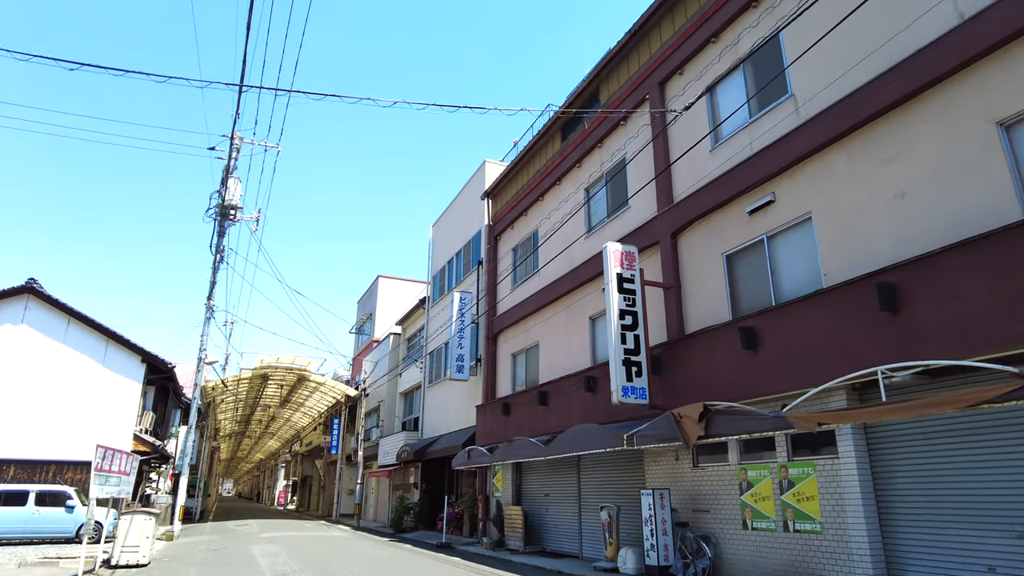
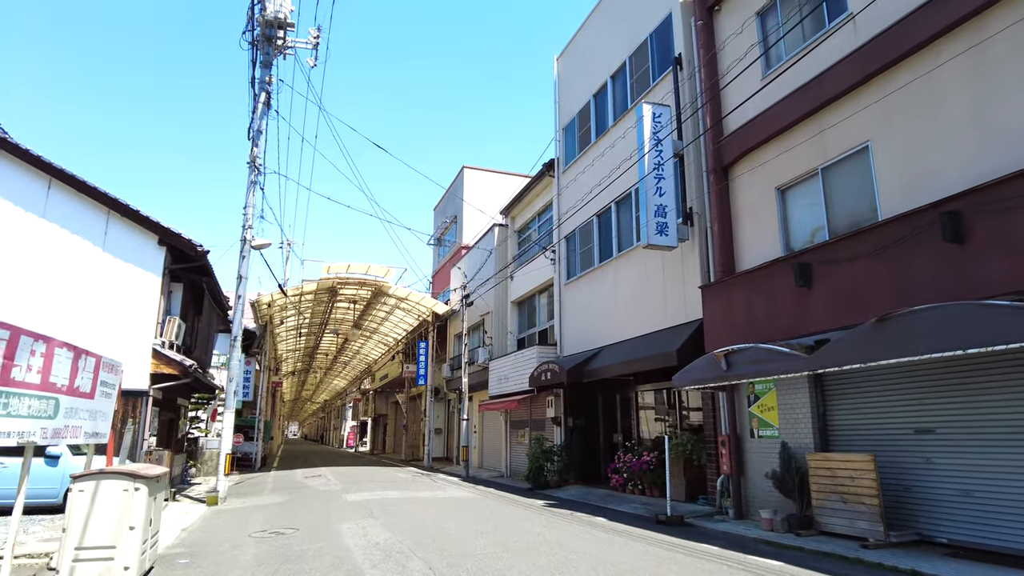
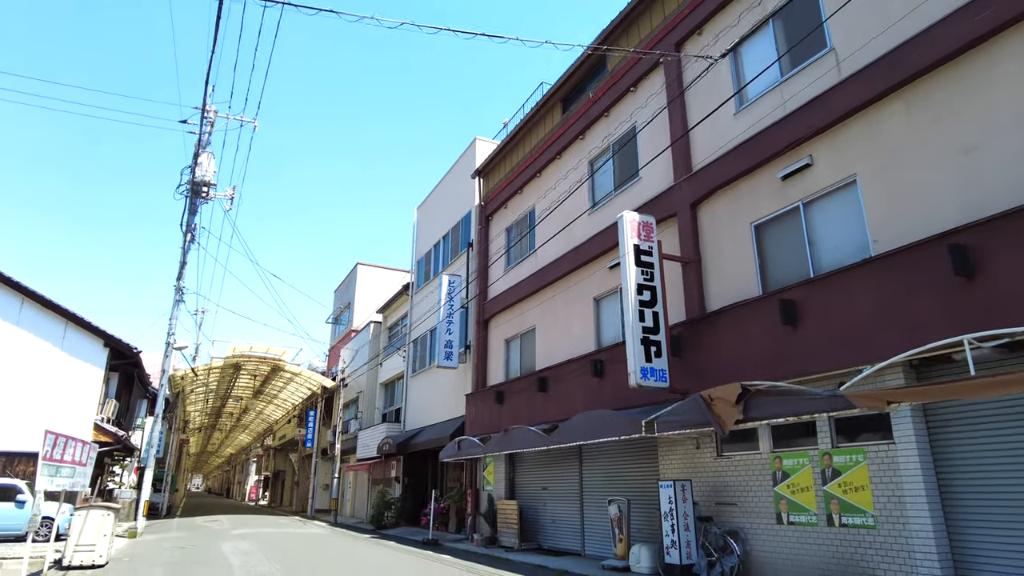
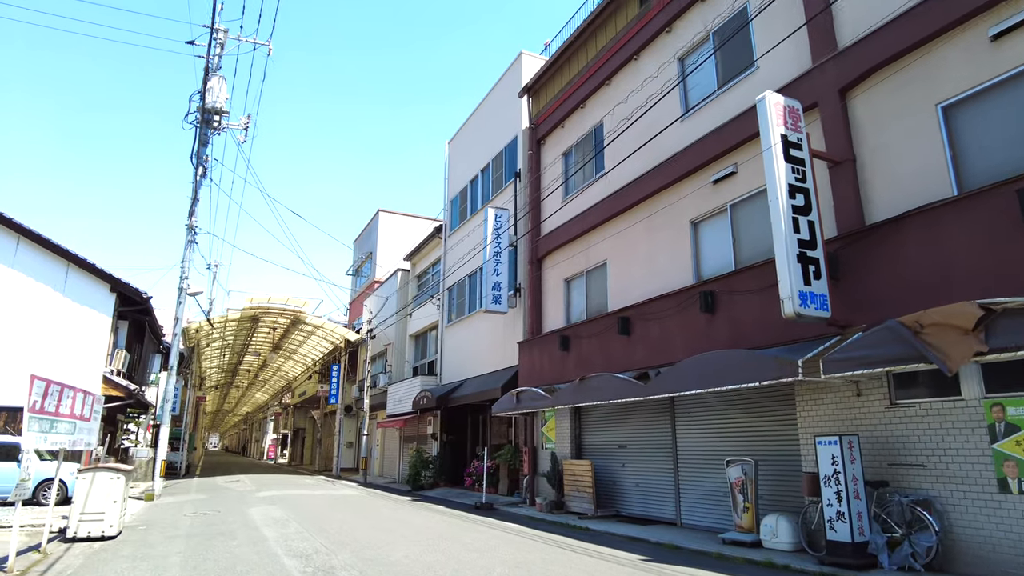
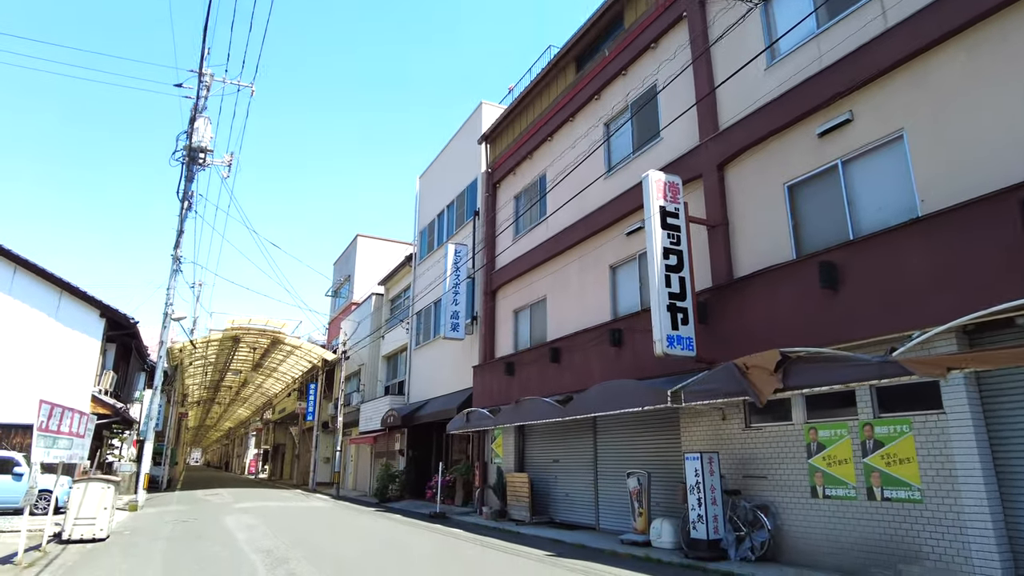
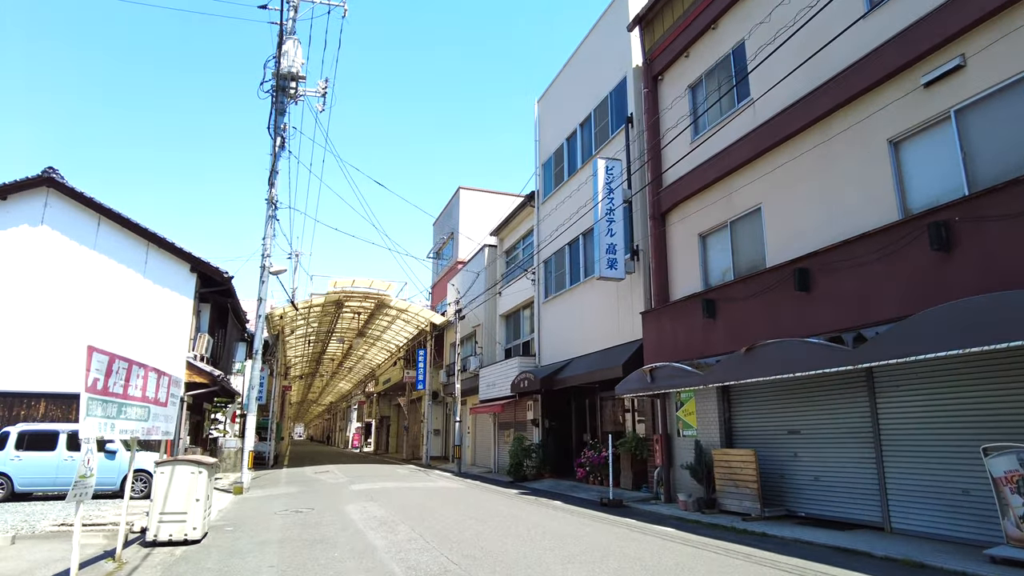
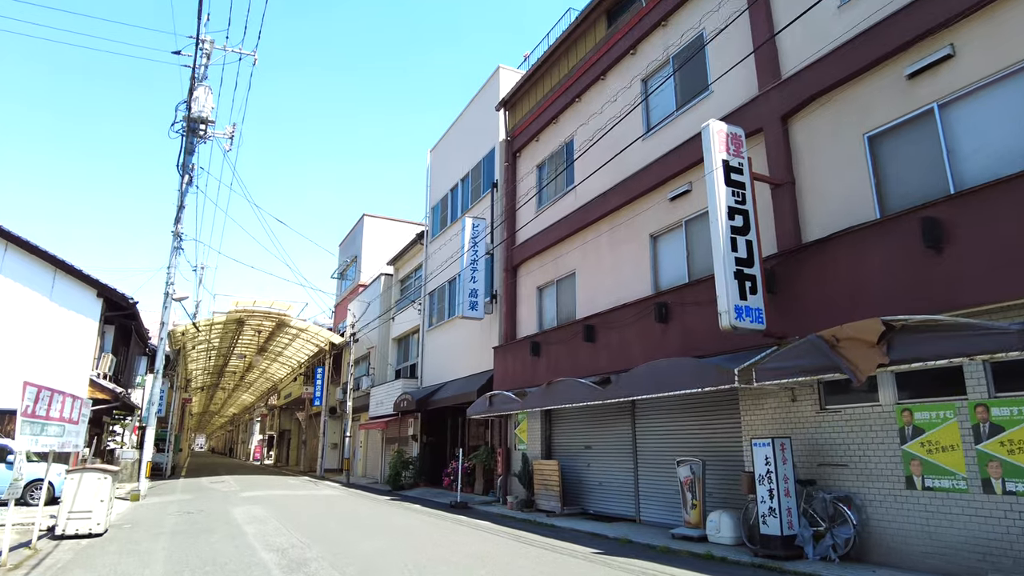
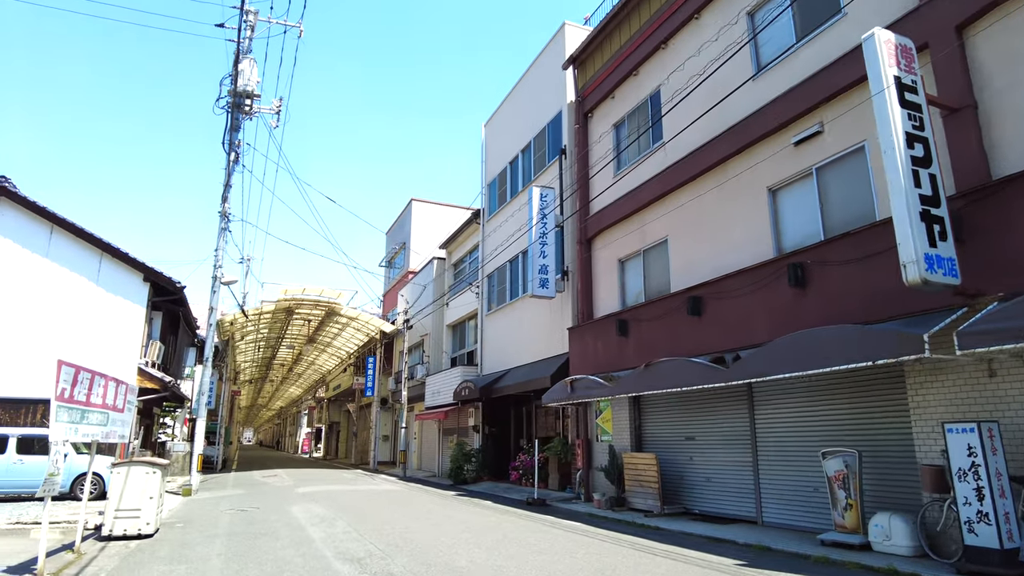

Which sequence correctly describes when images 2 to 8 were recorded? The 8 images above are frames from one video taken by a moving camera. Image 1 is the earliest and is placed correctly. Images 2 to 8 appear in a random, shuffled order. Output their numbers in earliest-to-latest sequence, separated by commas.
3, 5, 7, 4, 8, 6, 2
